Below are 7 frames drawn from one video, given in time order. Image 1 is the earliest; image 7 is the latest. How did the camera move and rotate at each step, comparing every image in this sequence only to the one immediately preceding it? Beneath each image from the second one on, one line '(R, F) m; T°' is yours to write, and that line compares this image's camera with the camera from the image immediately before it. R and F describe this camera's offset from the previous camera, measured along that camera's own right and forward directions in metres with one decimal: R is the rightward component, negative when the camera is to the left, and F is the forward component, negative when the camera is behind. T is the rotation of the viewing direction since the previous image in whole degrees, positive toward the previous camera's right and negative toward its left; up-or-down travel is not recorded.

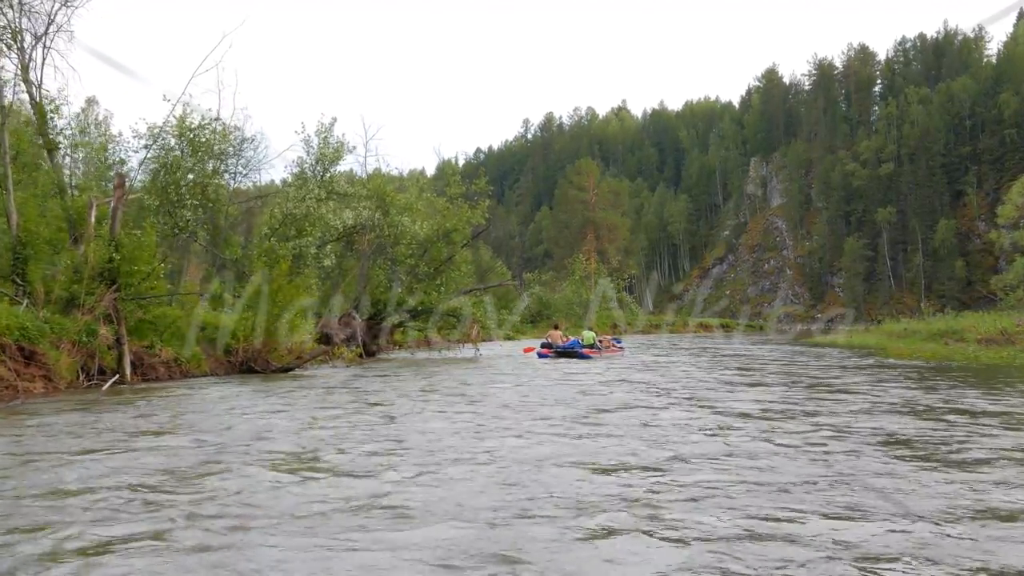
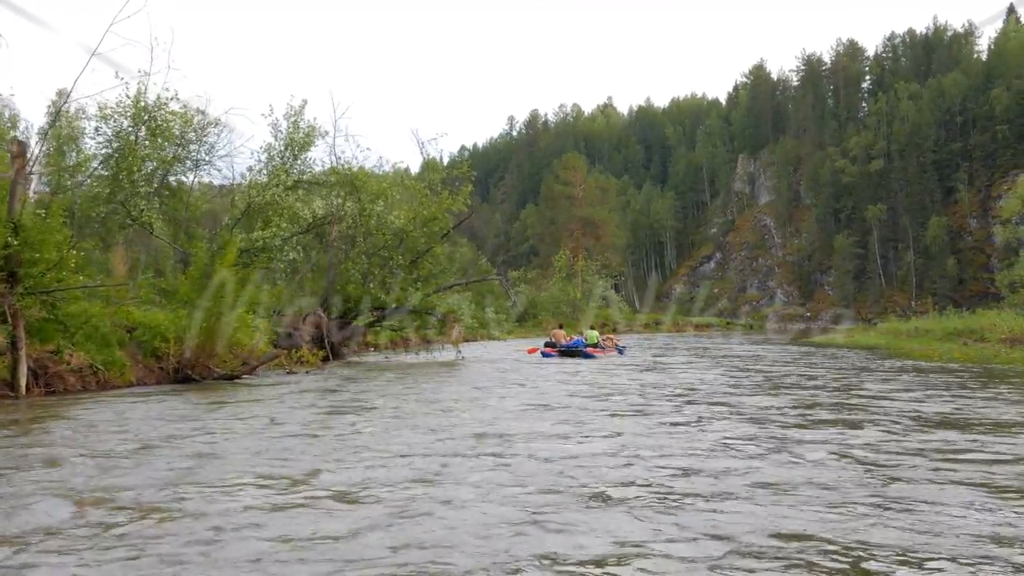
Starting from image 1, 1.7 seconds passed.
(0.0, +2.1) m; +1°
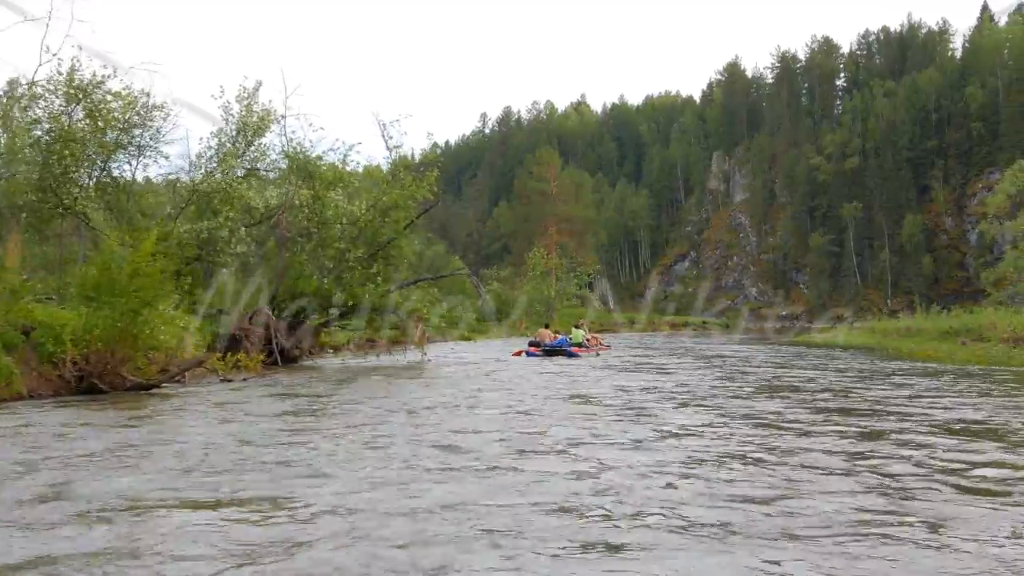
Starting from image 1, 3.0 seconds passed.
(+0.1, +1.8) m; +2°
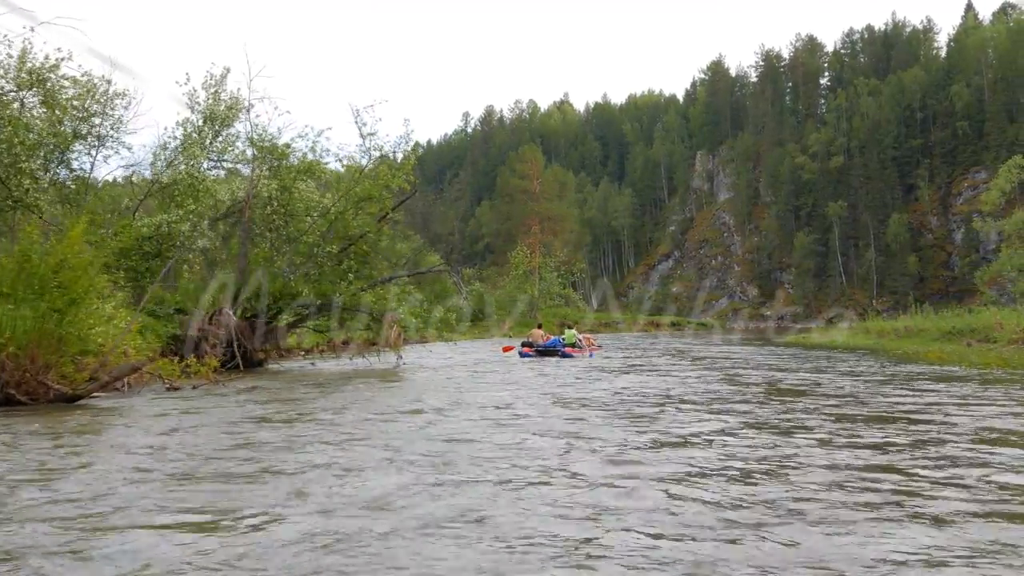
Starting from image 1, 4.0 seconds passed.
(0.0, +1.3) m; +1°
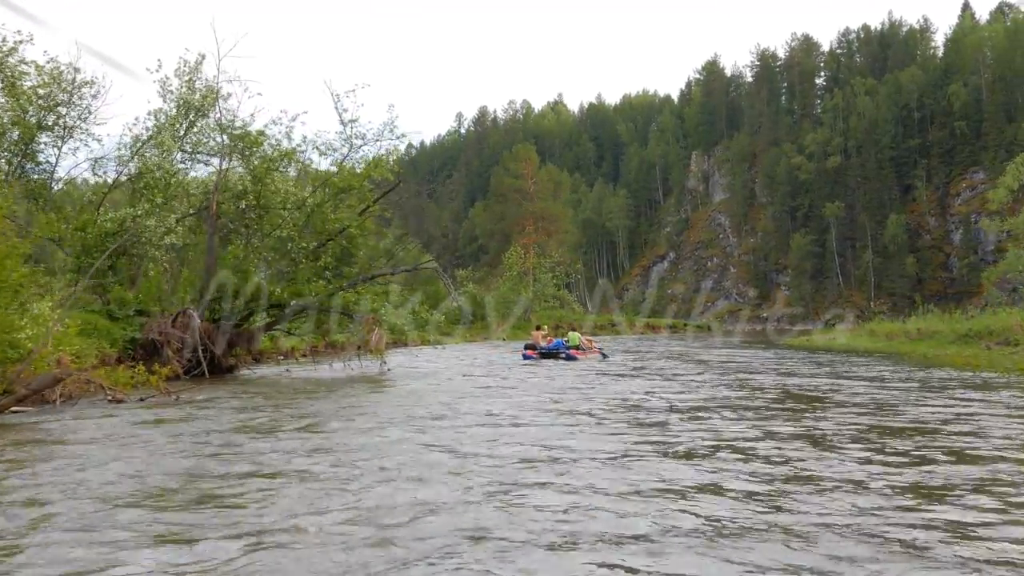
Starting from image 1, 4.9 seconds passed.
(0.0, +1.2) m; 0°
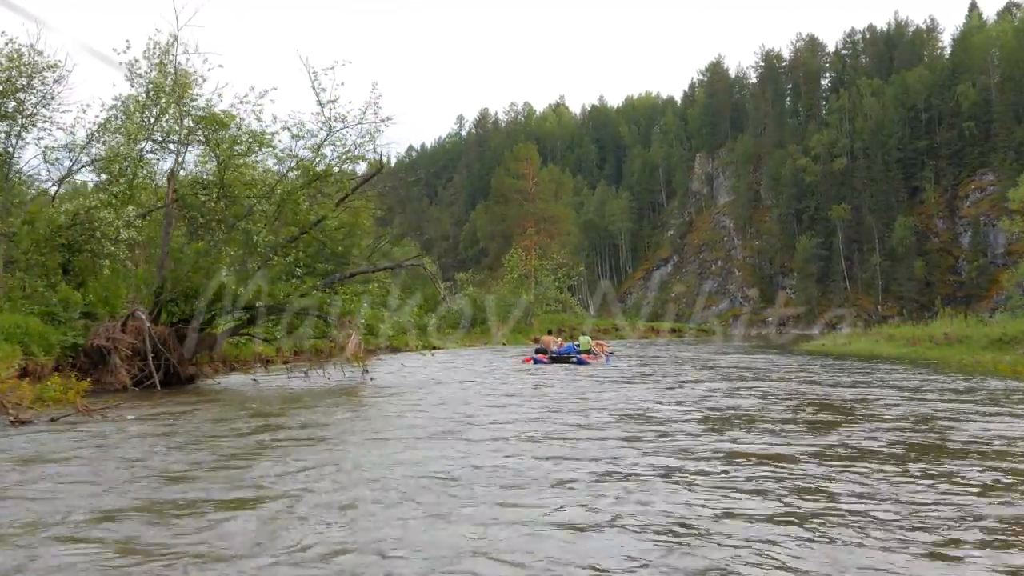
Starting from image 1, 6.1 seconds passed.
(0.0, +1.4) m; 0°
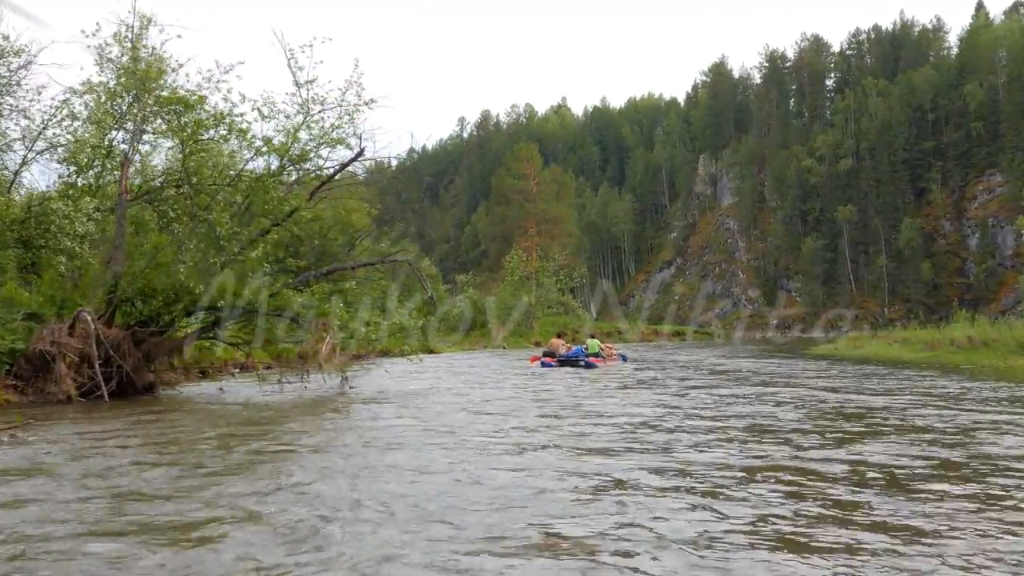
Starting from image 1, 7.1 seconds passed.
(+0.1, +1.1) m; 0°
